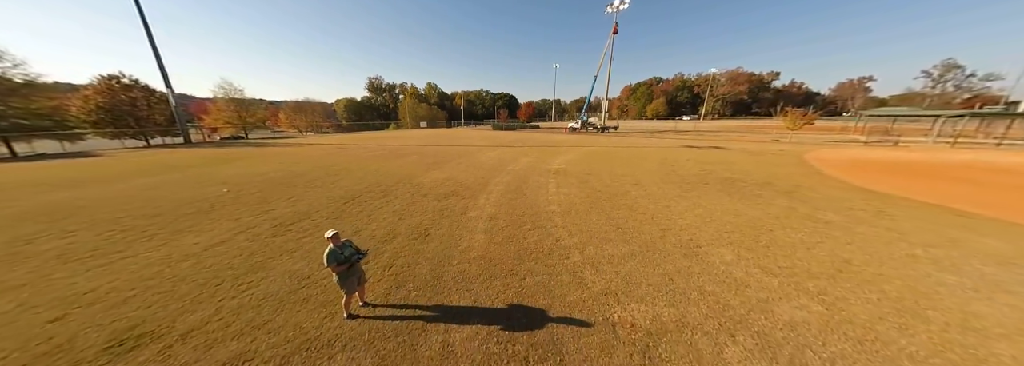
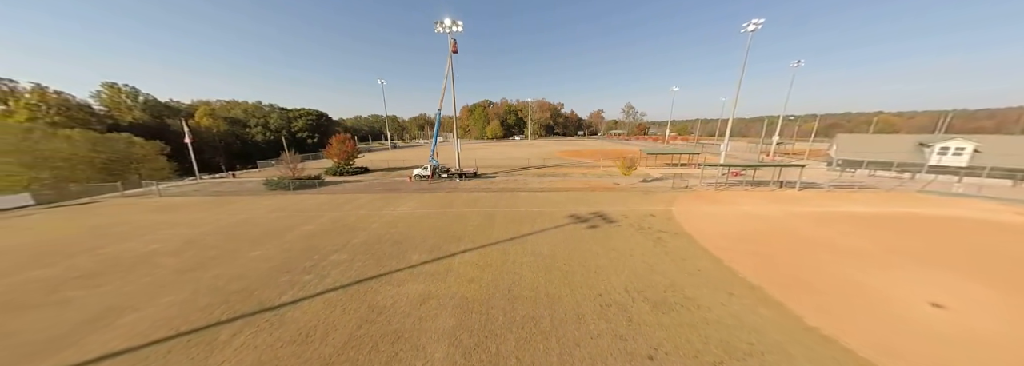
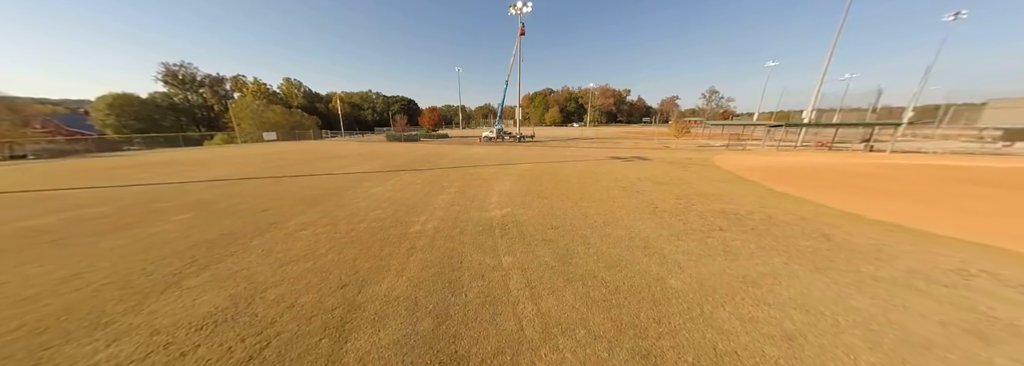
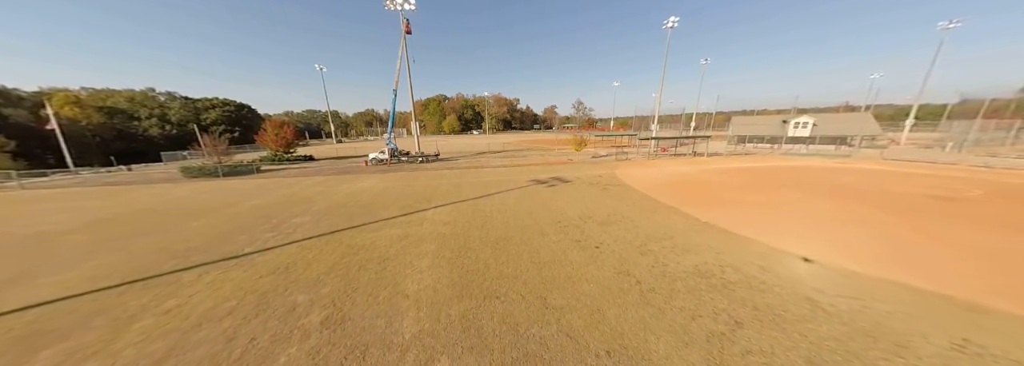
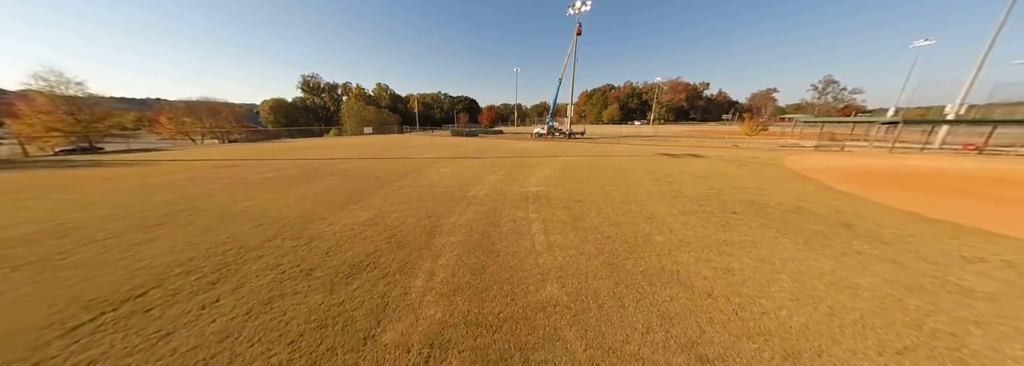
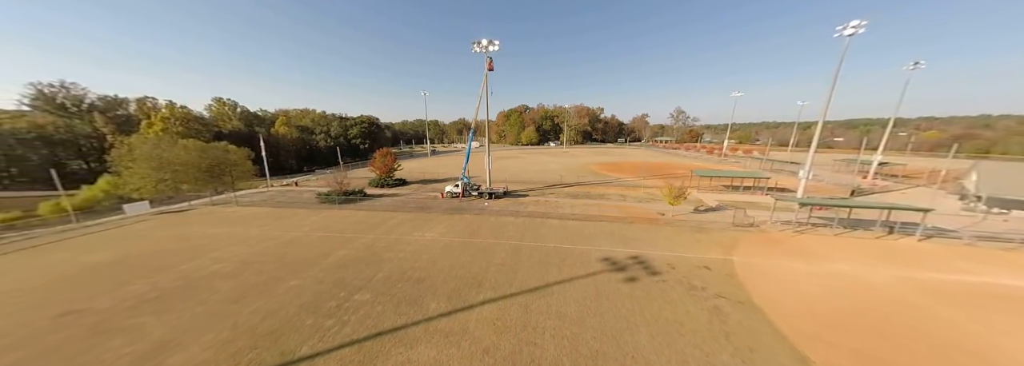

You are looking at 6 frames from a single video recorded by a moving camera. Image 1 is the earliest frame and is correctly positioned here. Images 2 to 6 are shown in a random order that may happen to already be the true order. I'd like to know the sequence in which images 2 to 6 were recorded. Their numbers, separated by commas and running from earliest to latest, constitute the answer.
5, 3, 4, 2, 6
